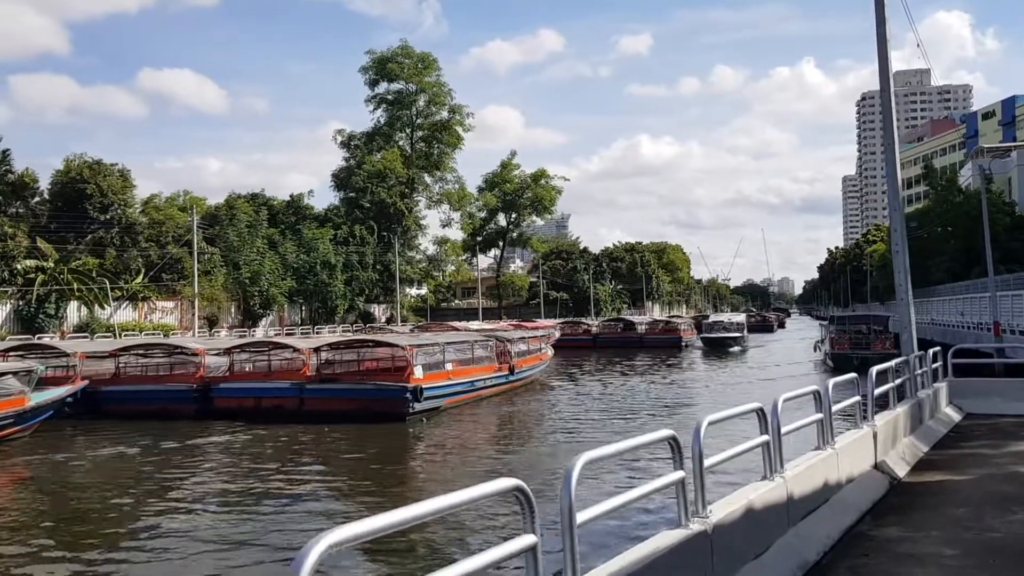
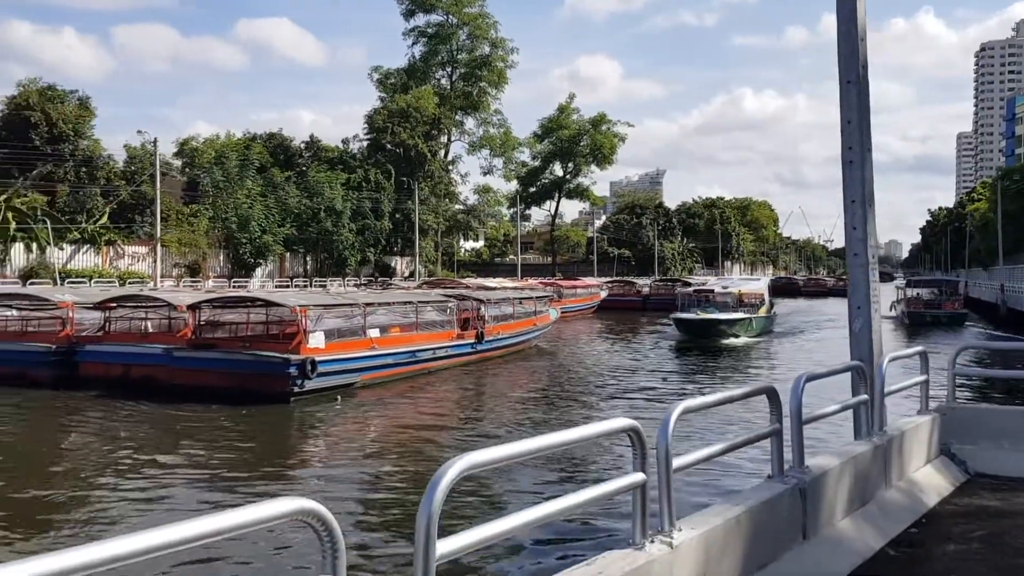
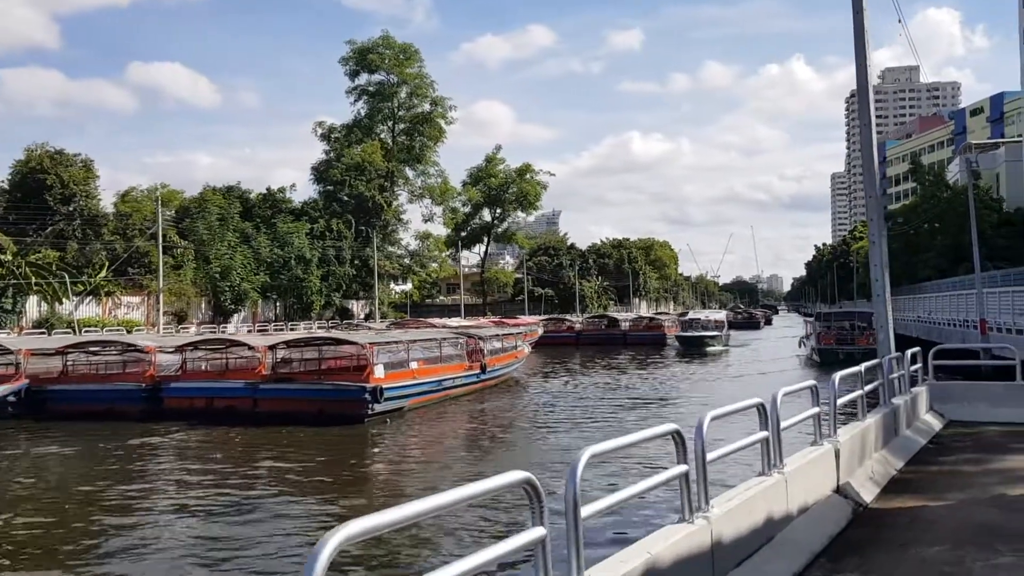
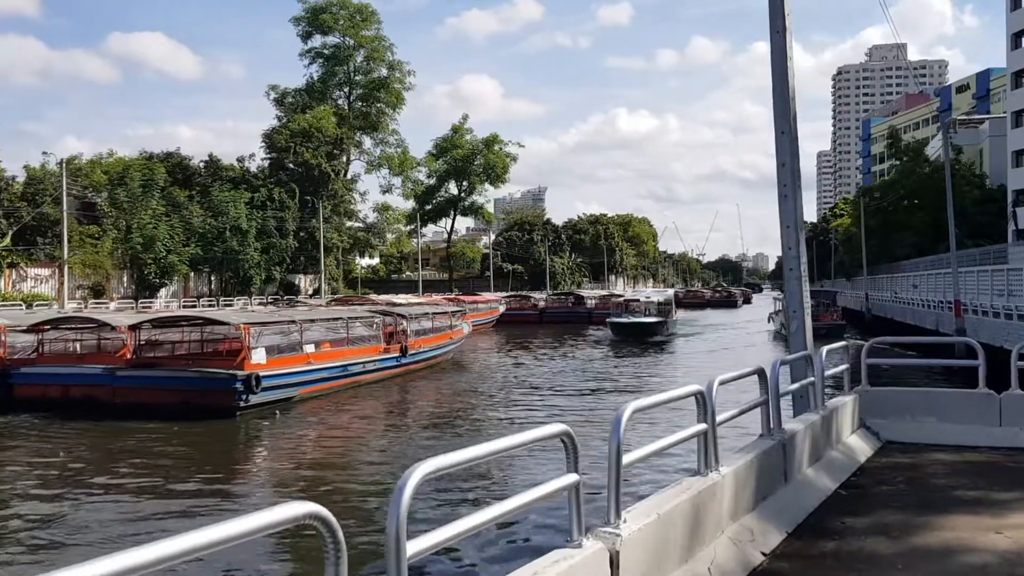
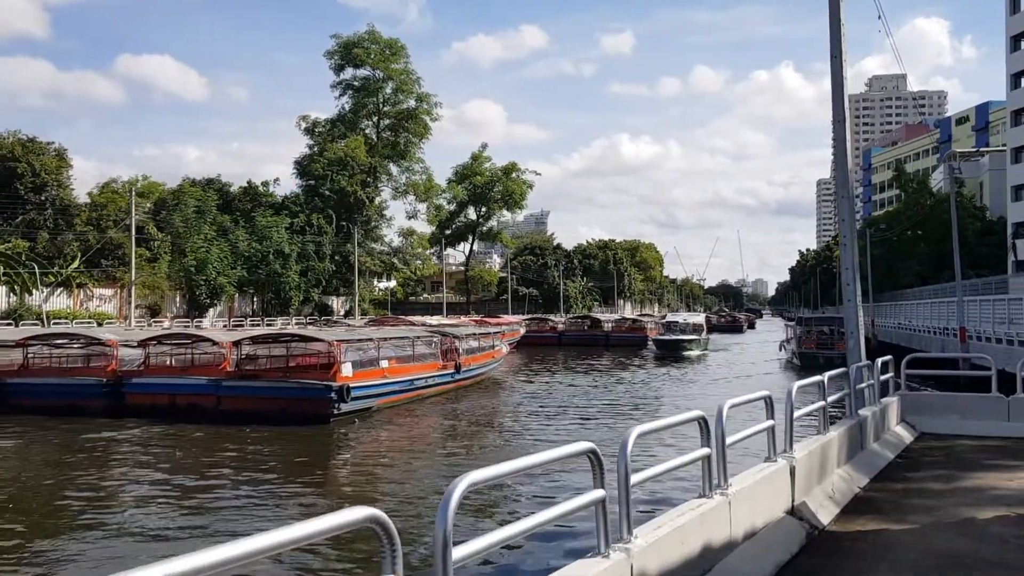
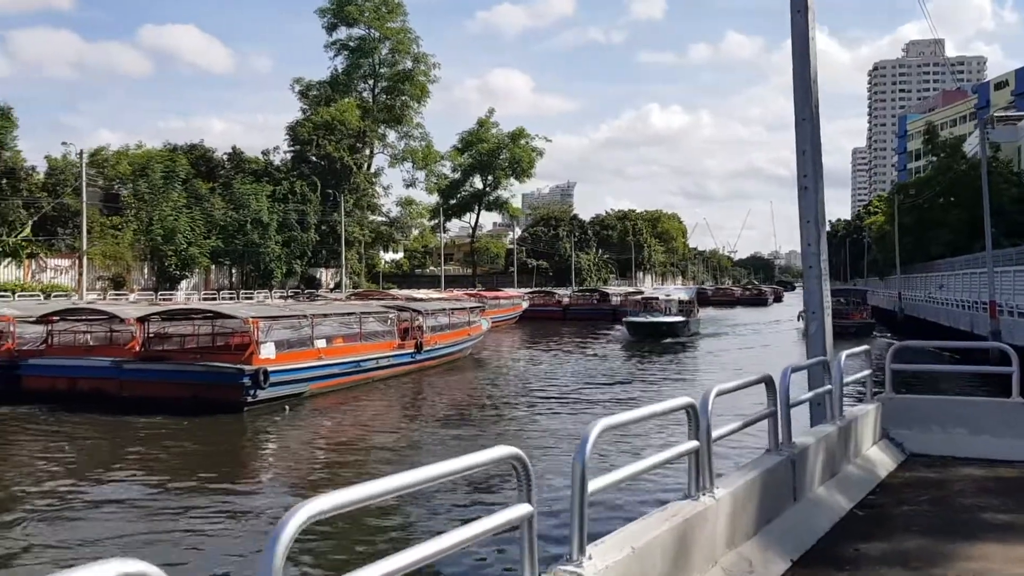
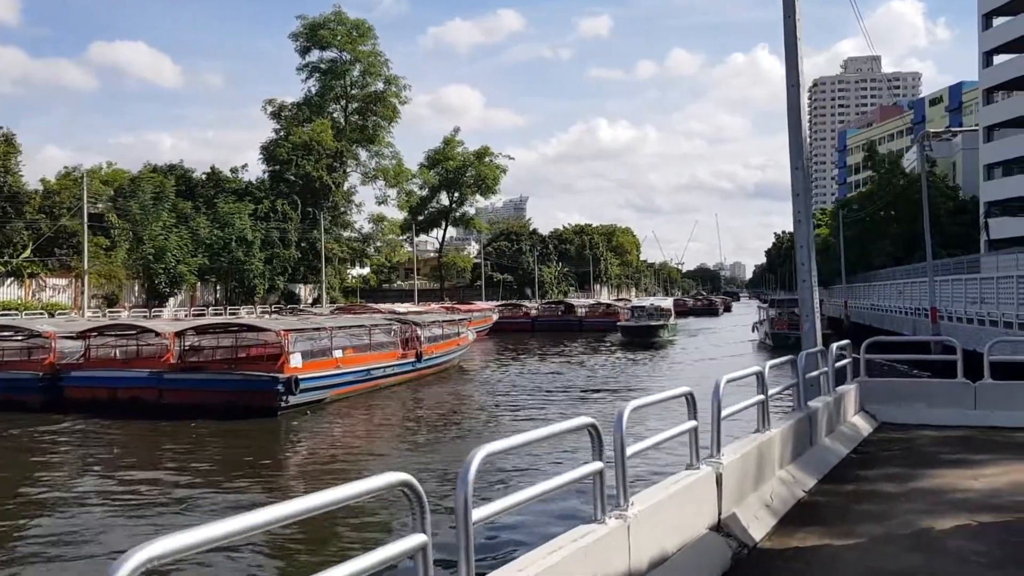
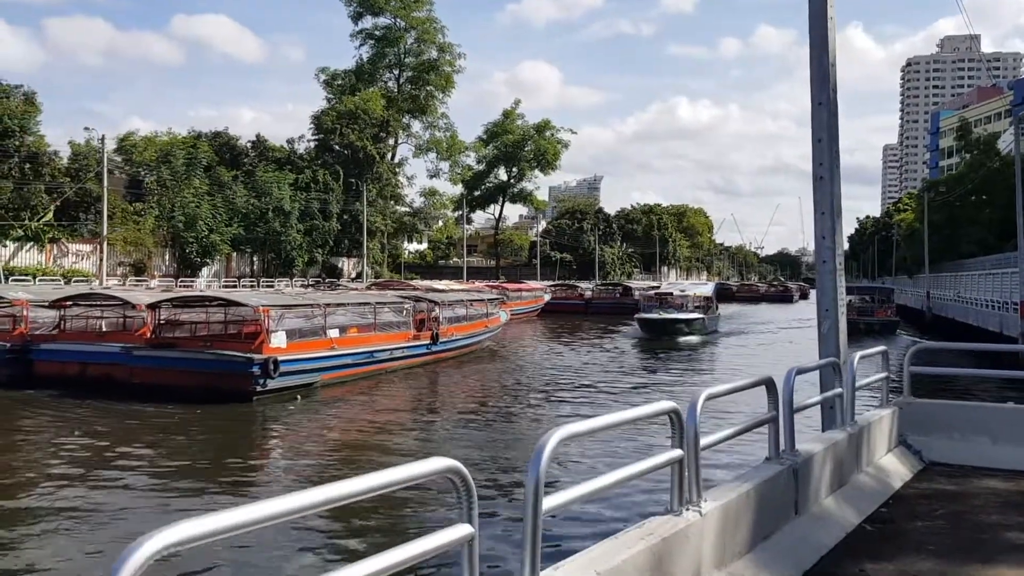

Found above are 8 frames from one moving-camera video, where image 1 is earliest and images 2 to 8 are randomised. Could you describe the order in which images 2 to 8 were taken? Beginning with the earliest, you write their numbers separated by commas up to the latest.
3, 5, 7, 4, 6, 8, 2
